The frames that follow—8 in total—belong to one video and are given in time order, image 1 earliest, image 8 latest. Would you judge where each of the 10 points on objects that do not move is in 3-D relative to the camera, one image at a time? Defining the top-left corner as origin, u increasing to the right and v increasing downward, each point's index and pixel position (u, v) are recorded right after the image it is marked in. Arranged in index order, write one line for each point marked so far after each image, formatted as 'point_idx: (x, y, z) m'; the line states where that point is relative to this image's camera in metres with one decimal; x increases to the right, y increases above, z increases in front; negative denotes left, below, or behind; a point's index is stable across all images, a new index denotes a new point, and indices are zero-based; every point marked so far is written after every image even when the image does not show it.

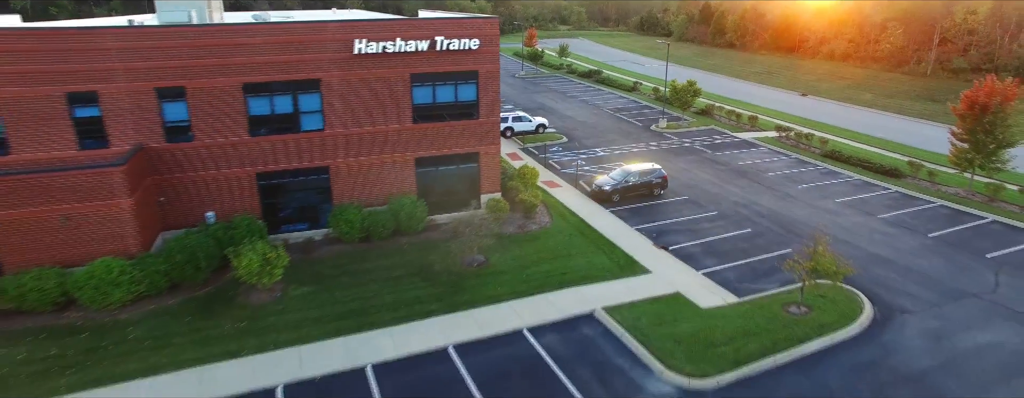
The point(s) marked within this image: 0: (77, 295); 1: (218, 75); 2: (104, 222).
0: (-12.6, -2.8, +15.3) m
1: (-9.7, +4.2, +17.6) m
2: (-12.5, -0.6, +16.3) m
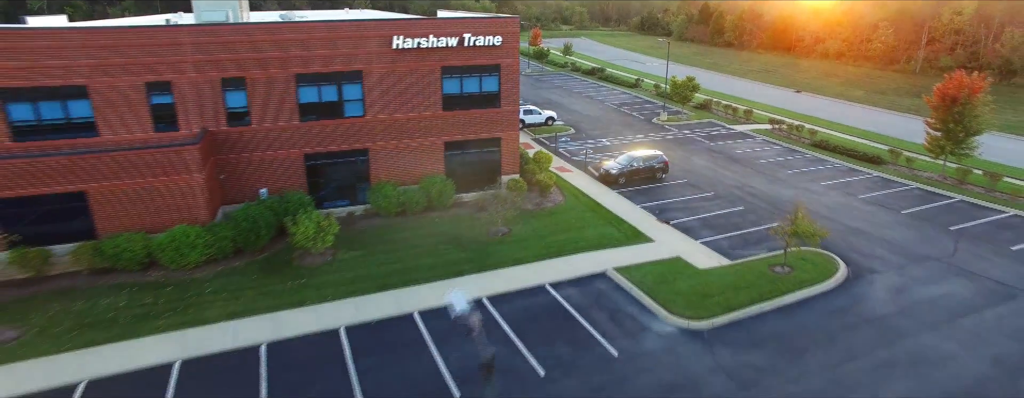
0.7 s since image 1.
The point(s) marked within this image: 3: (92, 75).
0: (-11.8, -1.9, +17.7) m
1: (-9.0, +5.1, +20.0) m
2: (-11.7, +0.3, +18.7) m
3: (-14.6, +4.3, +18.3) m
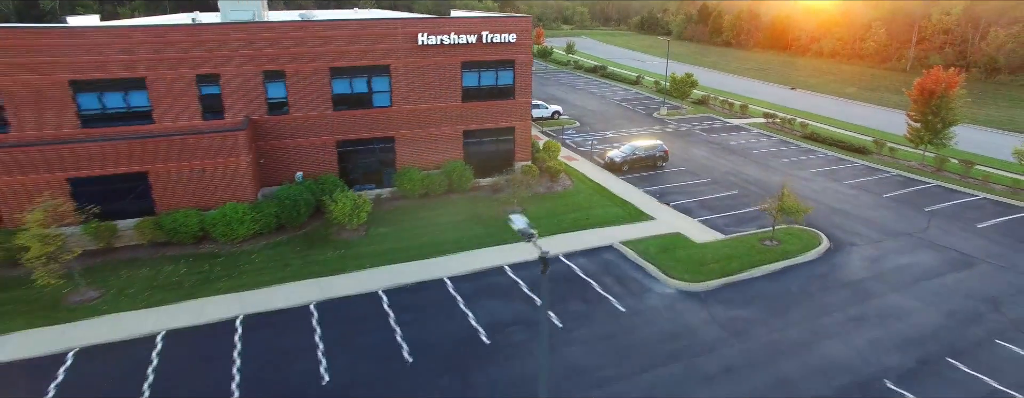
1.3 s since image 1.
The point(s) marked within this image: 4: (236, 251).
0: (-11.2, -1.1, +19.7) m
1: (-8.3, +5.8, +22.0) m
2: (-11.1, +1.0, +20.8) m
3: (-14.0, +5.1, +20.3) m
4: (-10.3, -1.9, +19.5) m
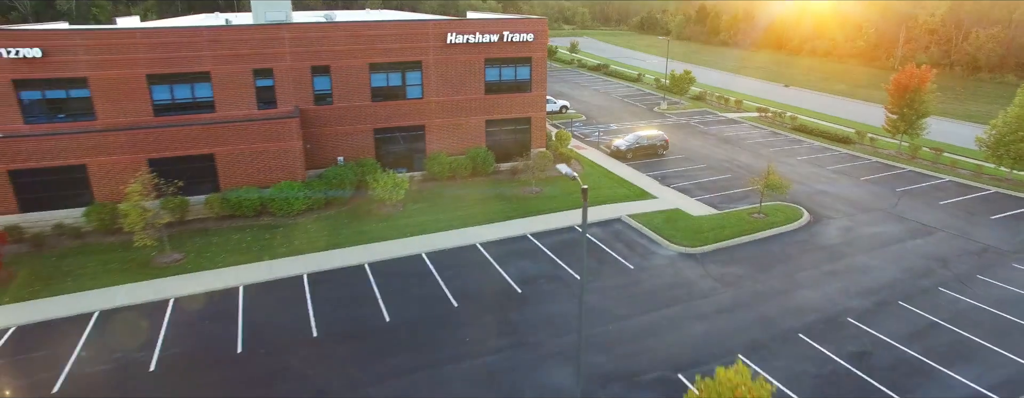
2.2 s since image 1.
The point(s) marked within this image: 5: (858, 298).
0: (-10.3, -0.2, +22.6) m
1: (-7.4, +6.7, +24.9) m
2: (-10.2, +1.9, +23.6) m
3: (-13.1, +6.0, +23.2) m
4: (-9.4, -1.0, +22.4) m
5: (+11.0, -3.1, +16.6) m
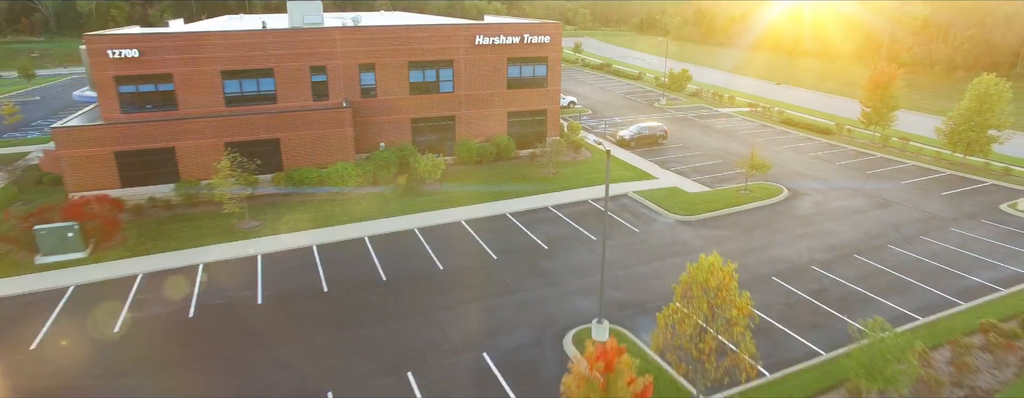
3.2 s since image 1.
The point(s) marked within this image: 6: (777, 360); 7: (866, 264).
0: (-9.2, +0.8, +26.4) m
1: (-6.3, +7.8, +28.7) m
2: (-9.1, +3.0, +27.4) m
3: (-12.0, +7.1, +27.0) m
4: (-8.3, +0.1, +26.2) m
5: (+12.1, -2.0, +20.5) m
6: (+7.2, -4.3, +14.2) m
7: (+13.1, -2.4, +19.4) m
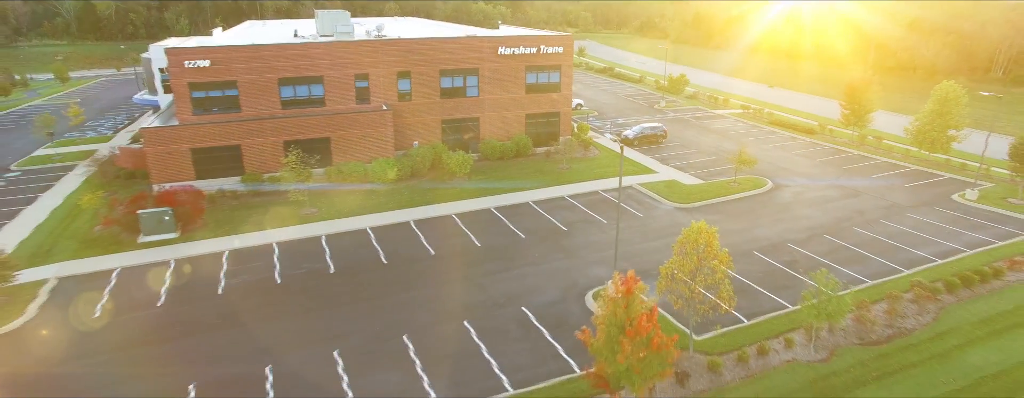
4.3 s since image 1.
0: (-8.1, +1.4, +30.3) m
1: (-5.2, +8.3, +32.6) m
2: (-7.9, +3.5, +31.3) m
3: (-10.9, +7.6, +30.9) m
4: (-7.1, +0.6, +30.1) m
5: (+13.3, -1.5, +24.5) m
6: (+8.4, -3.8, +18.2) m
7: (+14.3, -1.9, +23.4) m
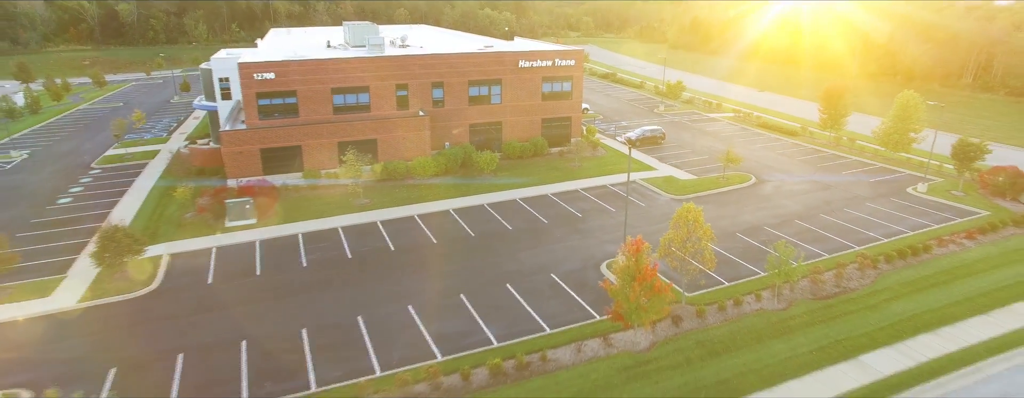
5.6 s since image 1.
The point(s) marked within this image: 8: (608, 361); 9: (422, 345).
0: (-6.7, +1.8, +35.2) m
1: (-3.8, +8.8, +37.6) m
2: (-6.6, +4.0, +36.3) m
3: (-9.5, +8.1, +35.8) m
4: (-5.8, +1.0, +35.1) m
5: (+14.7, -1.1, +29.5) m
6: (+9.8, -3.4, +23.1) m
7: (+15.6, -1.4, +28.4) m
8: (+3.2, -5.5, +17.8) m
9: (-3.3, -5.4, +19.3) m
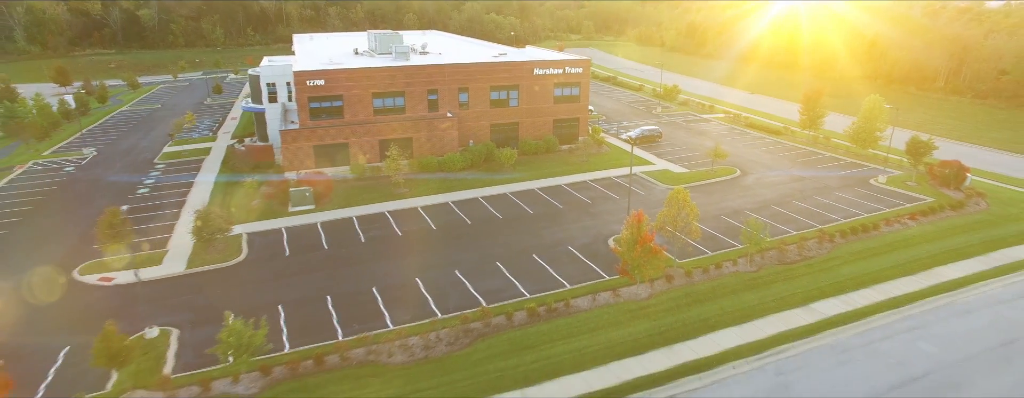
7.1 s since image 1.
0: (-5.4, +2.6, +40.5) m
1: (-2.5, +9.5, +42.9) m
2: (-5.3, +4.7, +41.6) m
3: (-8.2, +8.8, +41.1) m
4: (-4.4, +1.8, +40.4) m
5: (+16.0, -0.3, +34.8) m
6: (+11.1, -2.6, +28.5) m
7: (+17.0, -0.7, +33.7) m
8: (+4.6, -4.8, +23.1) m
9: (-1.9, -4.6, +24.6) m
